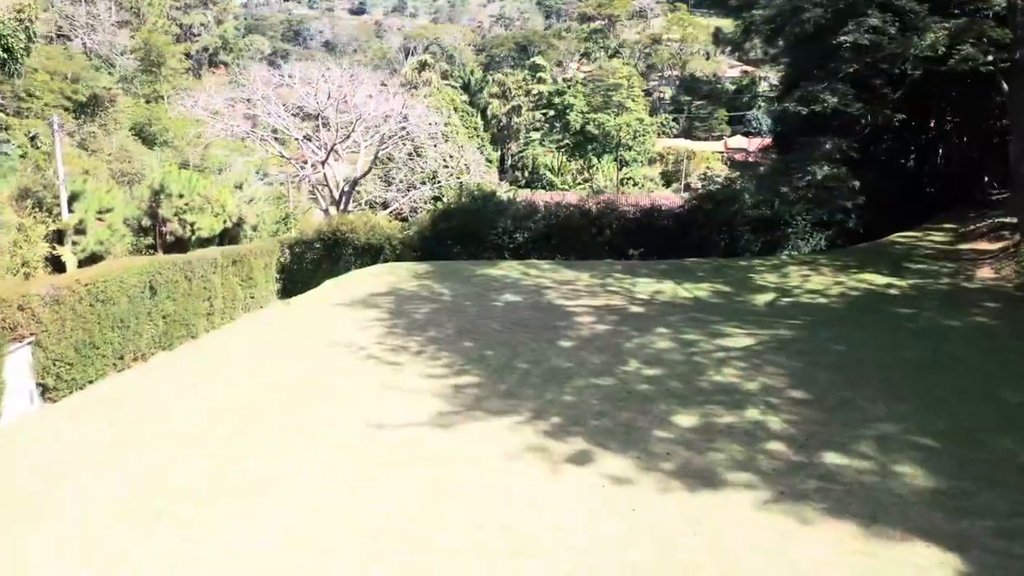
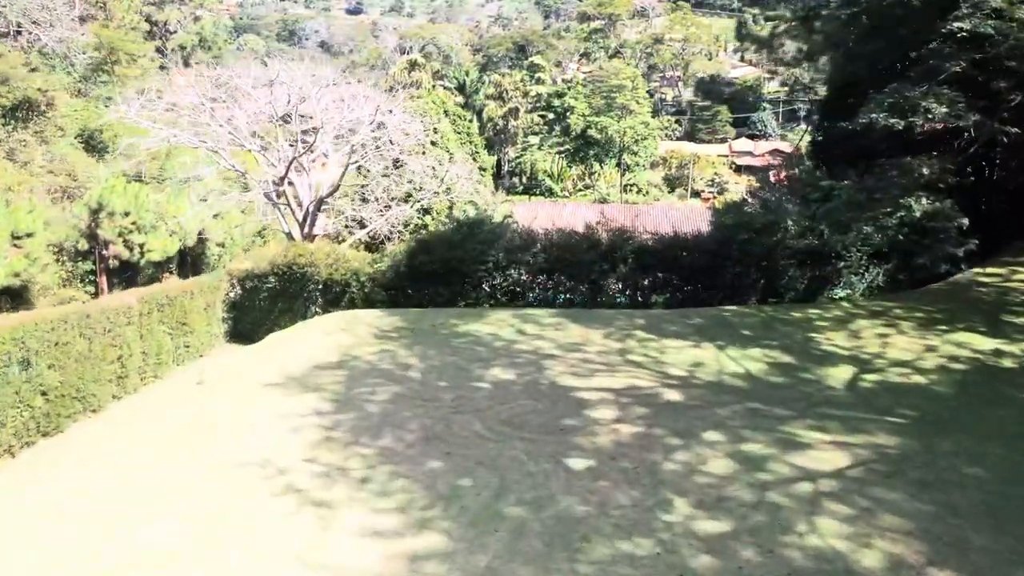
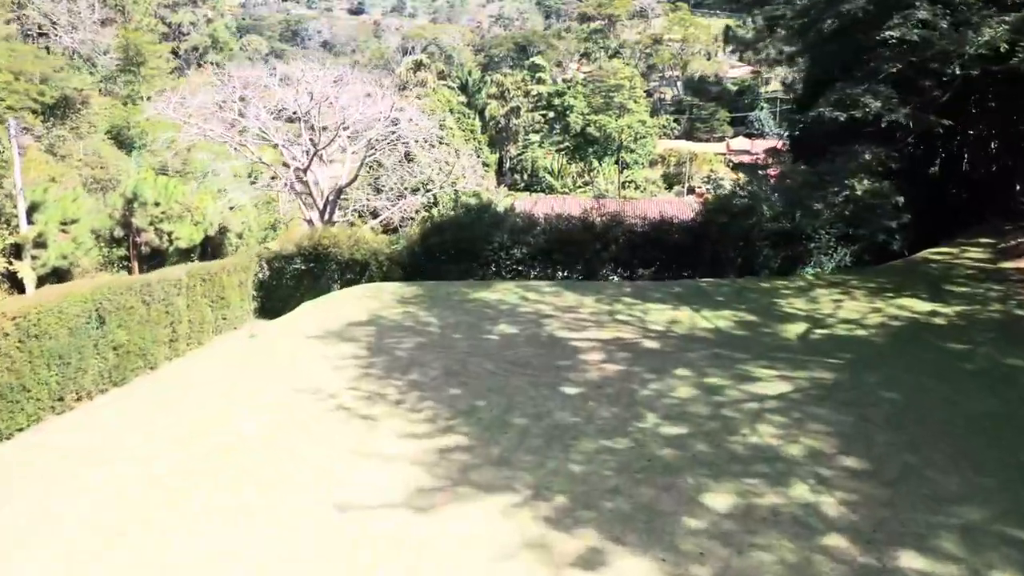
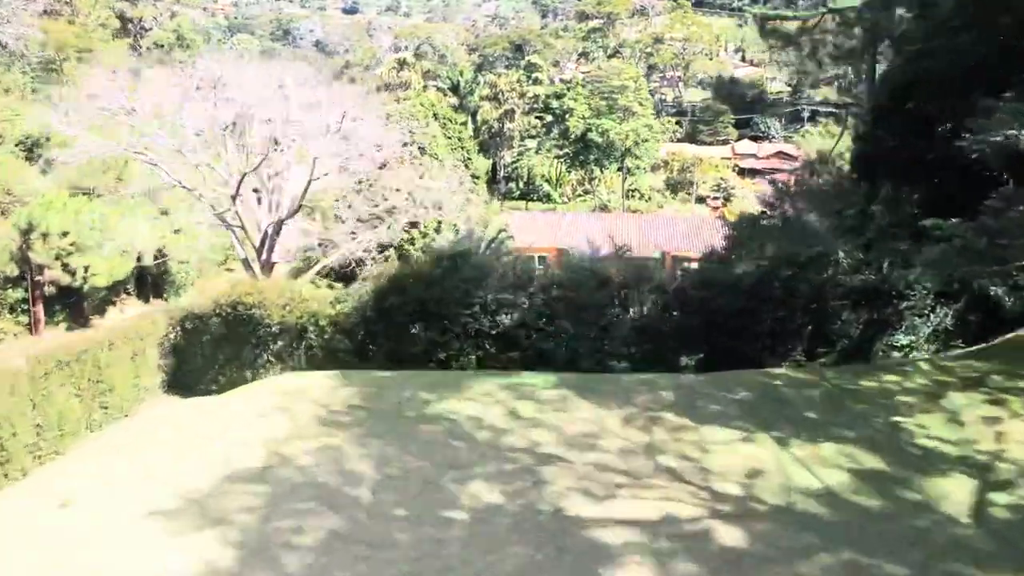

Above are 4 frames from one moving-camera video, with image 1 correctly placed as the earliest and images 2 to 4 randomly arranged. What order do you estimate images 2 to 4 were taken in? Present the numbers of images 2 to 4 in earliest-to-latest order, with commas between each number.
3, 2, 4
